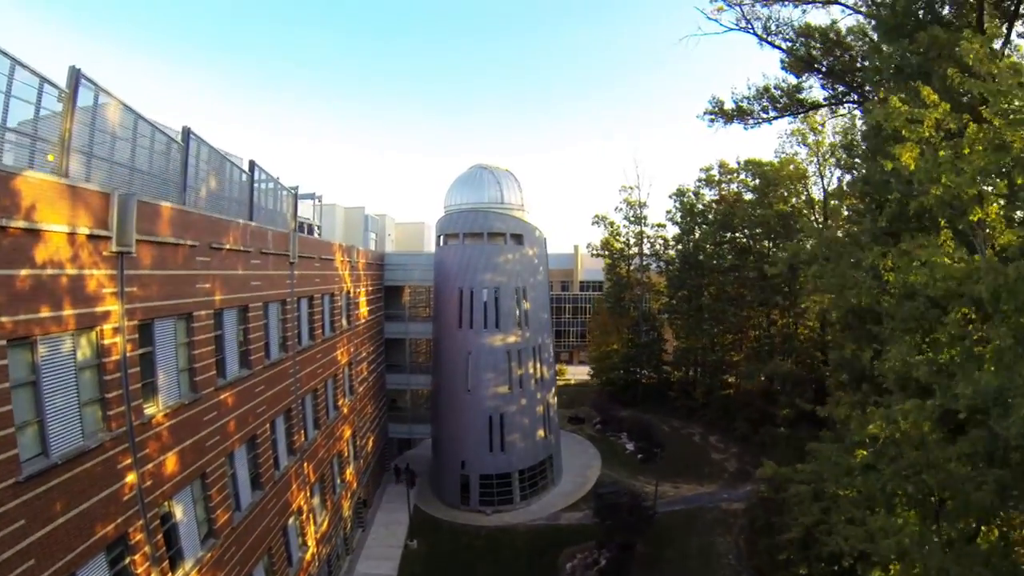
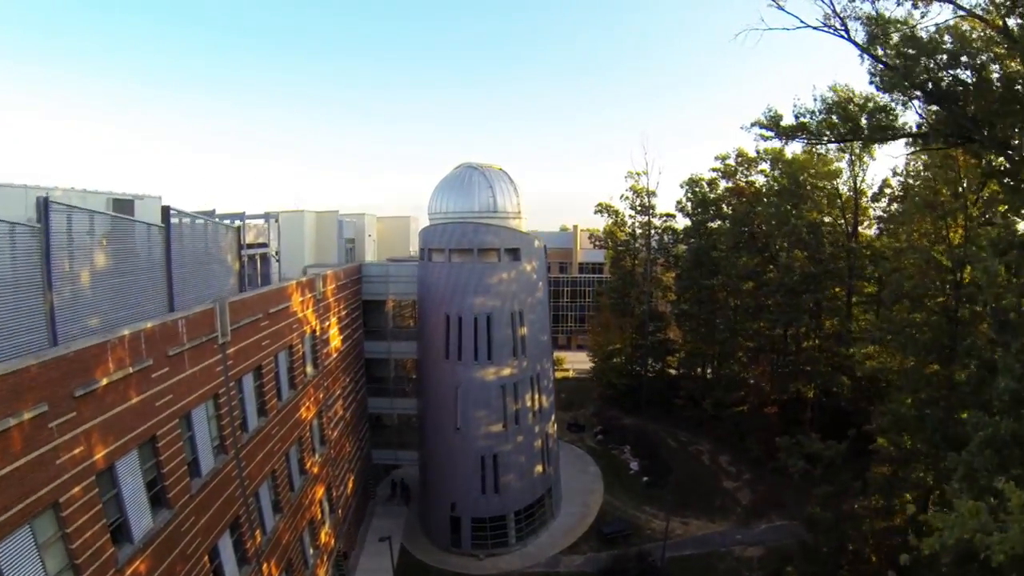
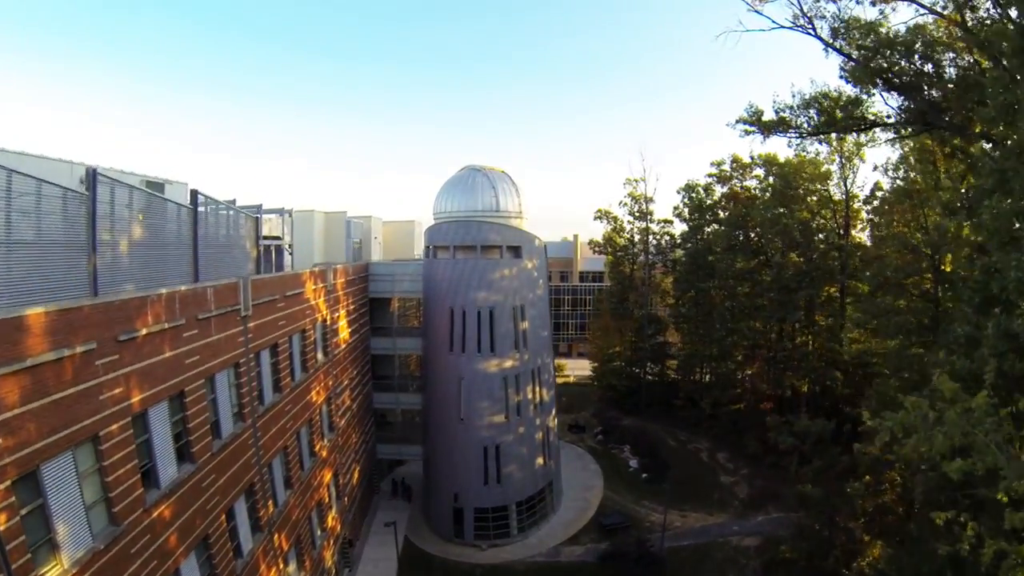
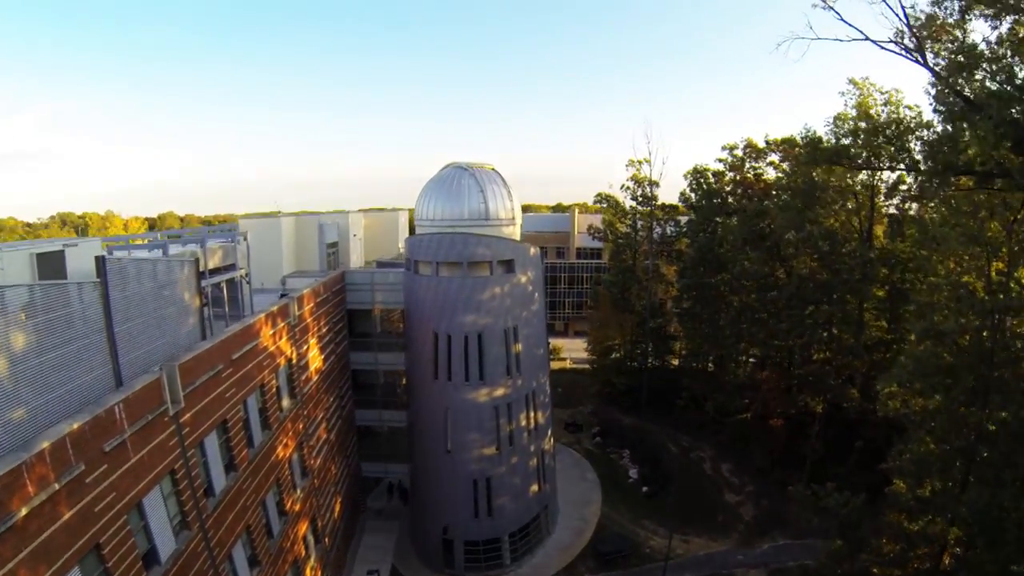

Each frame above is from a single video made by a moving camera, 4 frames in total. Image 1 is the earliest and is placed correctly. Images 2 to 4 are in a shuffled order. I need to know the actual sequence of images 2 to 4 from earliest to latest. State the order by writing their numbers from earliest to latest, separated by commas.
3, 2, 4
